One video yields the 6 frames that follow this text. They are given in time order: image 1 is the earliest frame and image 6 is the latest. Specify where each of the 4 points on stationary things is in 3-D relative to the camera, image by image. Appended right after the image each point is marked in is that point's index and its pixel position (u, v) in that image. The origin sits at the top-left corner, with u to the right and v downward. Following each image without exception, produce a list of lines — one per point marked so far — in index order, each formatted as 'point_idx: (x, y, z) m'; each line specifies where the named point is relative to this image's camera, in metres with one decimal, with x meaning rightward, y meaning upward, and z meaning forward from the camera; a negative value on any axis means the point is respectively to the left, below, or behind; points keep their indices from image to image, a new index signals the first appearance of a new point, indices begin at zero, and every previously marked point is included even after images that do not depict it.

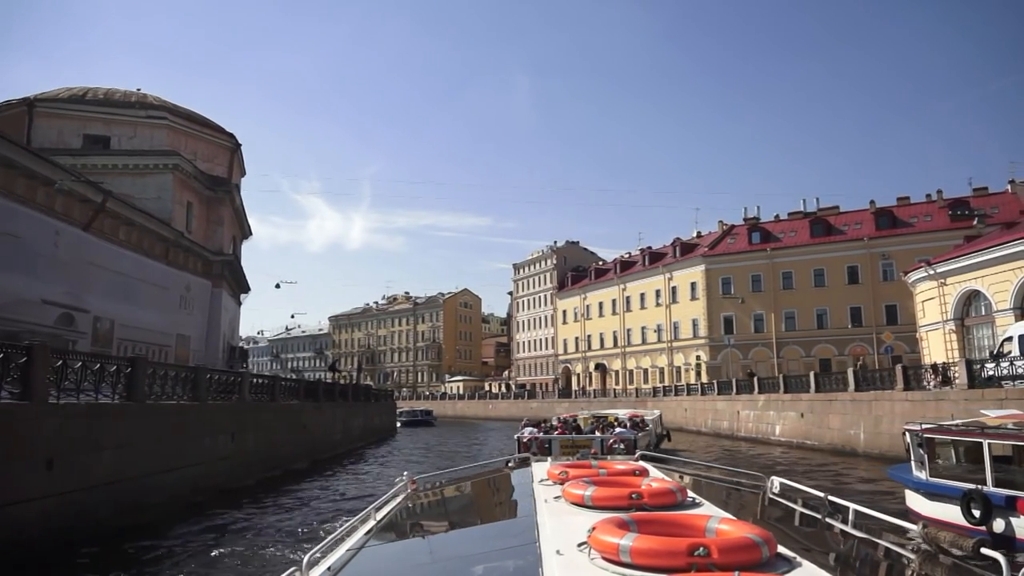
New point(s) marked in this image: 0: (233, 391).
0: (-5.7, -2.1, +14.1) m
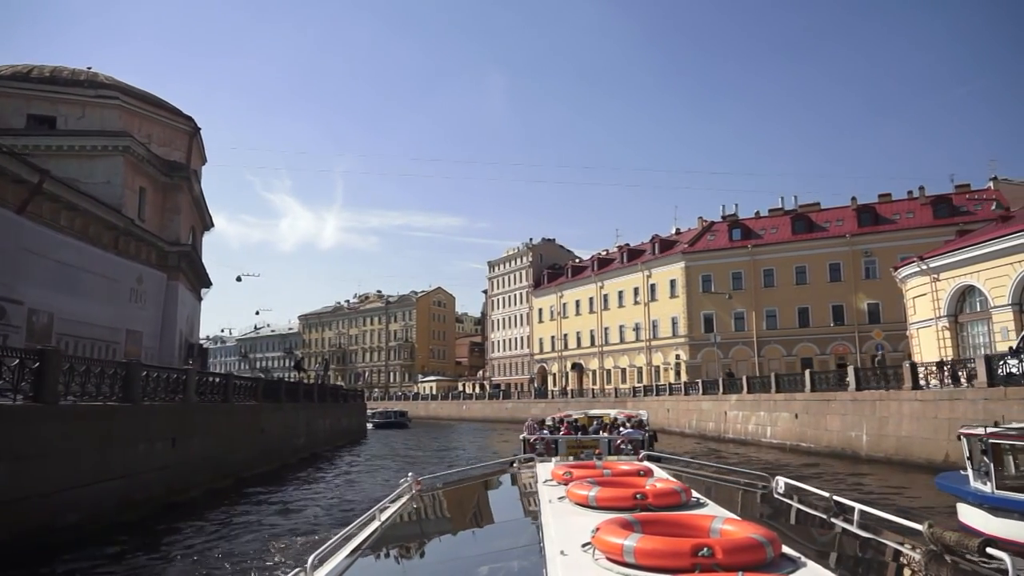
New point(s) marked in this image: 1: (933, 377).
0: (-6.1, -1.9, +12.6) m
1: (+8.3, -1.7, +13.6) m
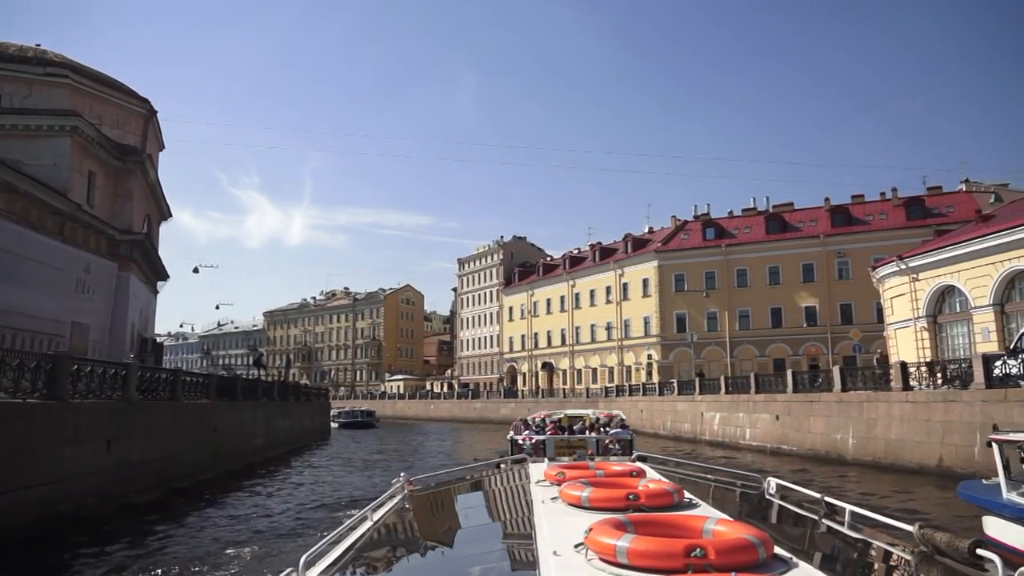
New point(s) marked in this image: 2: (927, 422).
0: (-6.5, -1.7, +11.4) m
1: (+7.7, -1.7, +13.1) m
2: (+7.4, -2.4, +12.4) m
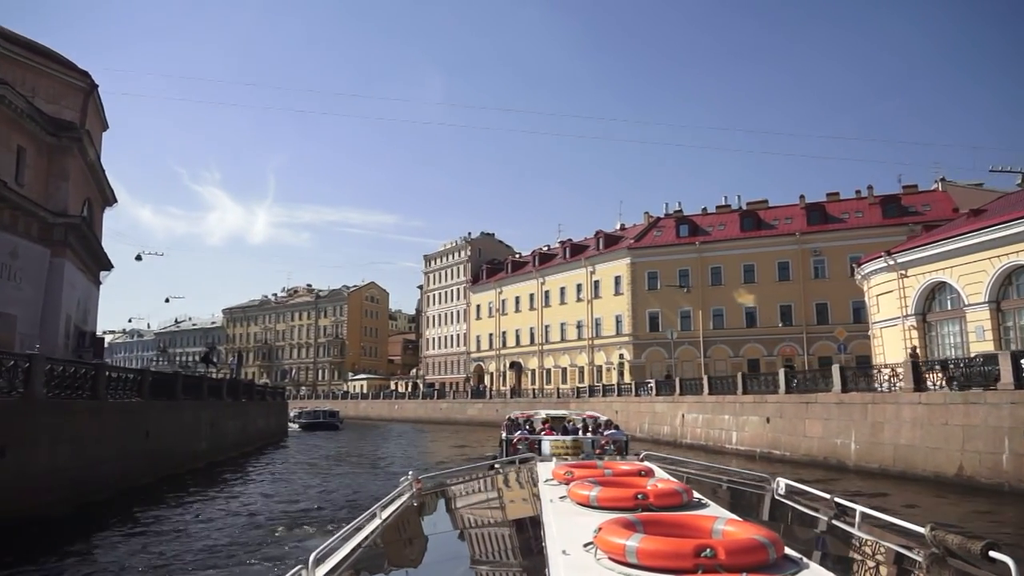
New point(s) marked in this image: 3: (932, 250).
0: (-6.9, -1.4, +9.7) m
1: (+7.3, -1.6, +12.1) m
2: (+7.0, -2.2, +11.3) m
3: (+11.5, +1.0, +19.1) m
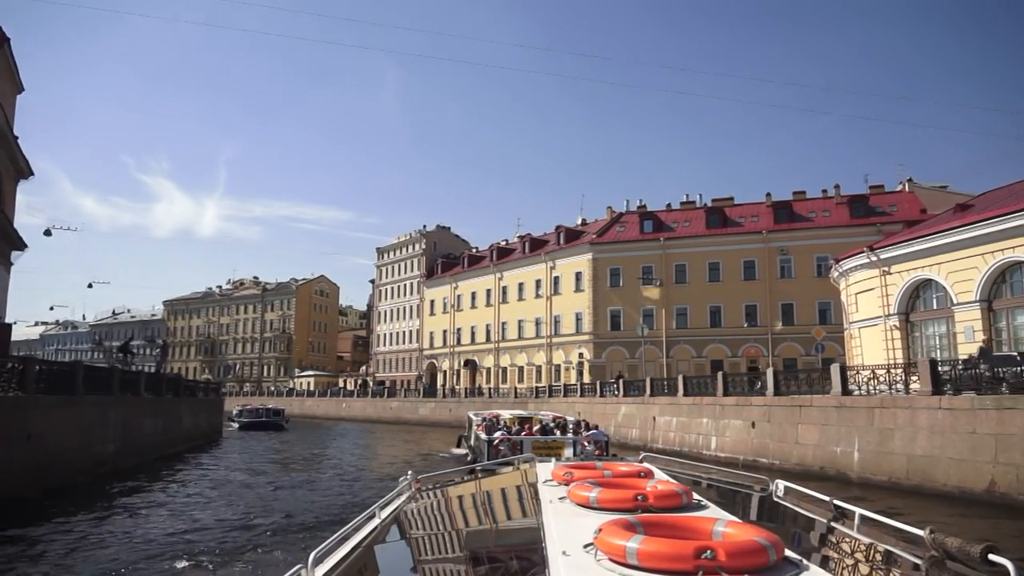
0: (-7.2, -0.9, +7.4) m
1: (+6.7, -1.4, +10.7) m
2: (+6.5, -2.1, +10.0) m
3: (+10.5, +1.1, +18.0) m
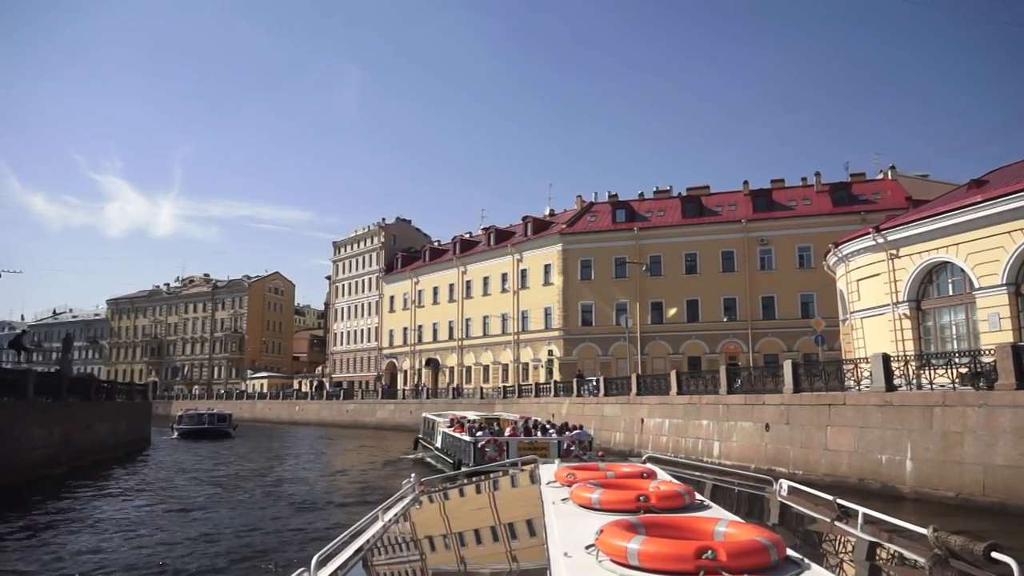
0: (-7.3, -0.6, +4.7) m
1: (+6.4, -1.0, +8.7) m
2: (+6.2, -1.7, +8.0) m
3: (+9.8, +1.5, +16.2) m
